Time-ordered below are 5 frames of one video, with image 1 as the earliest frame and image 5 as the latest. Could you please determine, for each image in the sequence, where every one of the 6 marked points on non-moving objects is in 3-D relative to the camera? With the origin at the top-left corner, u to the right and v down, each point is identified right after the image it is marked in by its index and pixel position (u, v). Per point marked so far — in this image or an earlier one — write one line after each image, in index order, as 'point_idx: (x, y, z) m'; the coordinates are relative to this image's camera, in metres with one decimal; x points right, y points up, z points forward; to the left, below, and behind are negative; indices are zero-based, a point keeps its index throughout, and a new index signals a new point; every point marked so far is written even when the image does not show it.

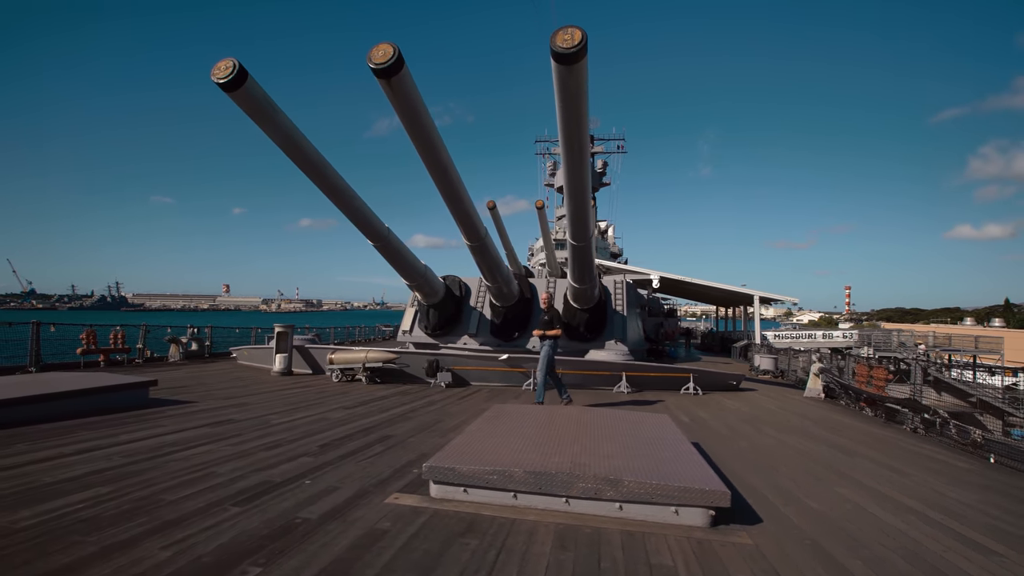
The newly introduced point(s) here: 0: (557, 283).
0: (+1.3, +0.1, +13.5) m
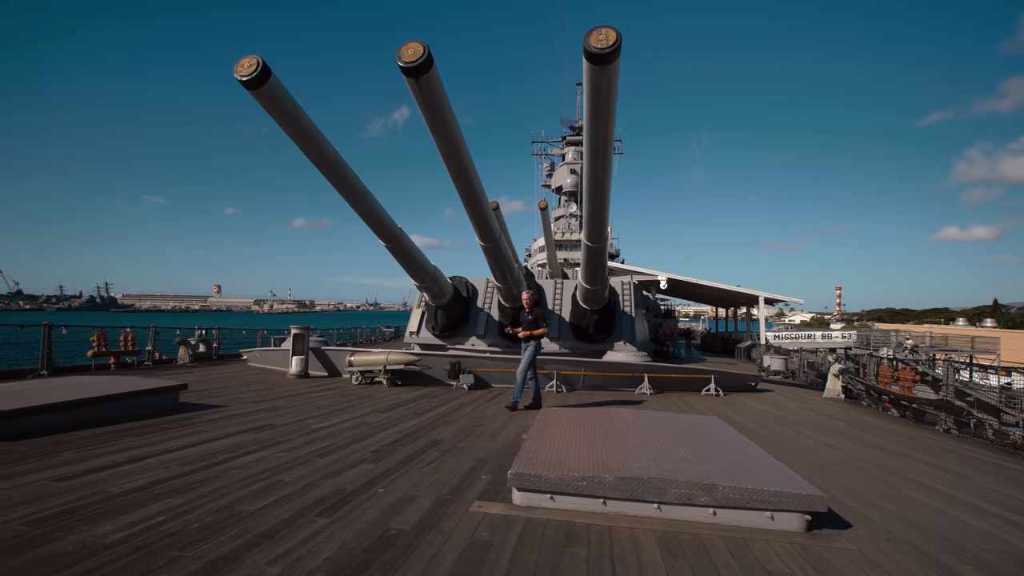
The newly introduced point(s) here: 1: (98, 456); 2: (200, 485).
0: (+1.5, +0.1, +13.5) m
1: (-2.5, -1.0, +3.0) m
2: (-1.6, -1.0, +2.5) m
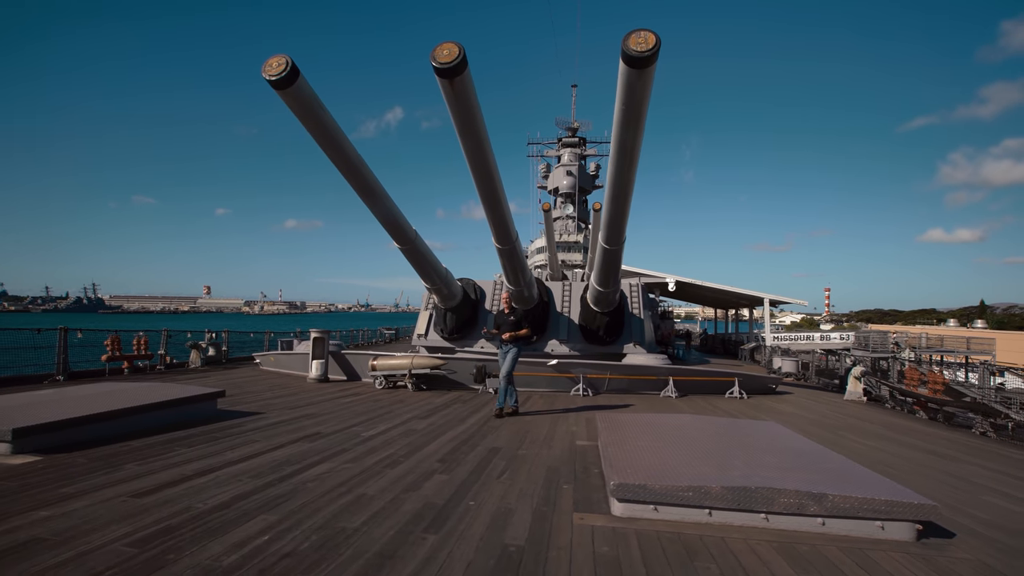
0: (+1.7, 0.0, +13.5) m
1: (-2.1, -1.1, +2.8) m
2: (-1.1, -1.1, +2.4) m
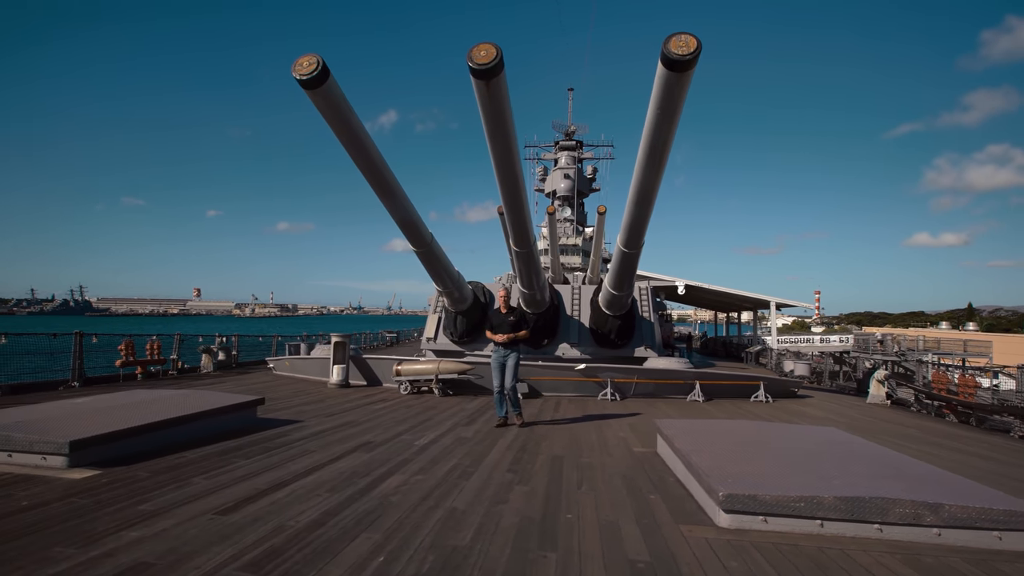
0: (+2.0, 0.0, +13.4) m
1: (-1.6, -1.1, +2.7) m
2: (-0.6, -1.1, +2.3) m
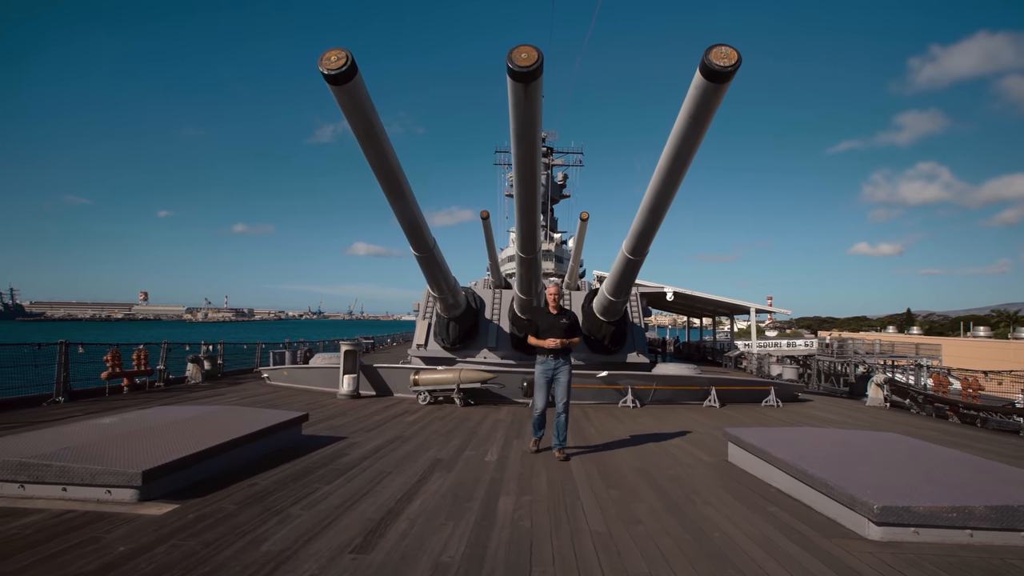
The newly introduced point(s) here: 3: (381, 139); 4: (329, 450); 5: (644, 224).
0: (+1.7, -0.2, +13.4) m
1: (-0.9, -1.2, +2.5) m
2: (+0.1, -1.1, +2.1) m
3: (-1.8, +2.0, +6.5) m
4: (-1.4, -1.3, +3.7) m
5: (+2.3, +1.1, +8.2) m
